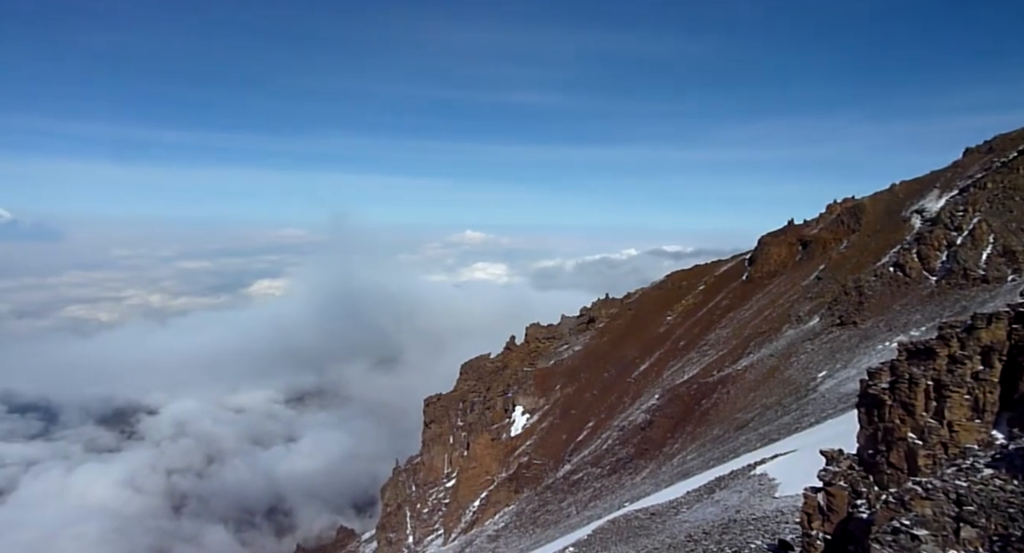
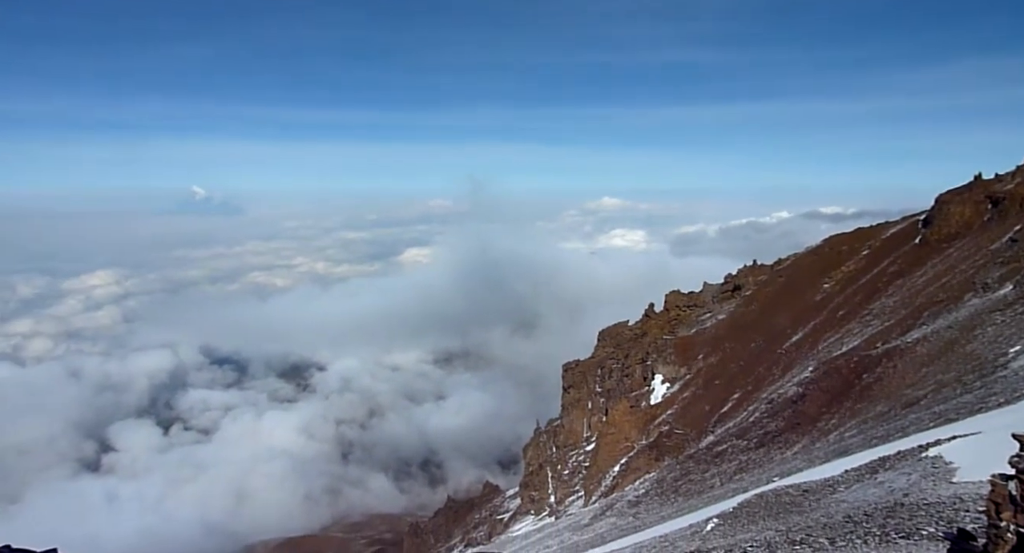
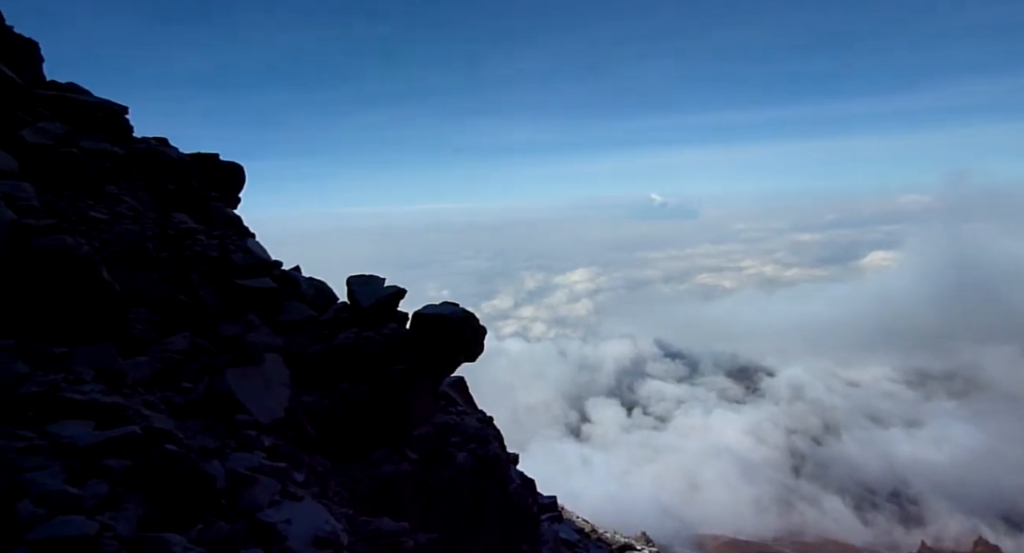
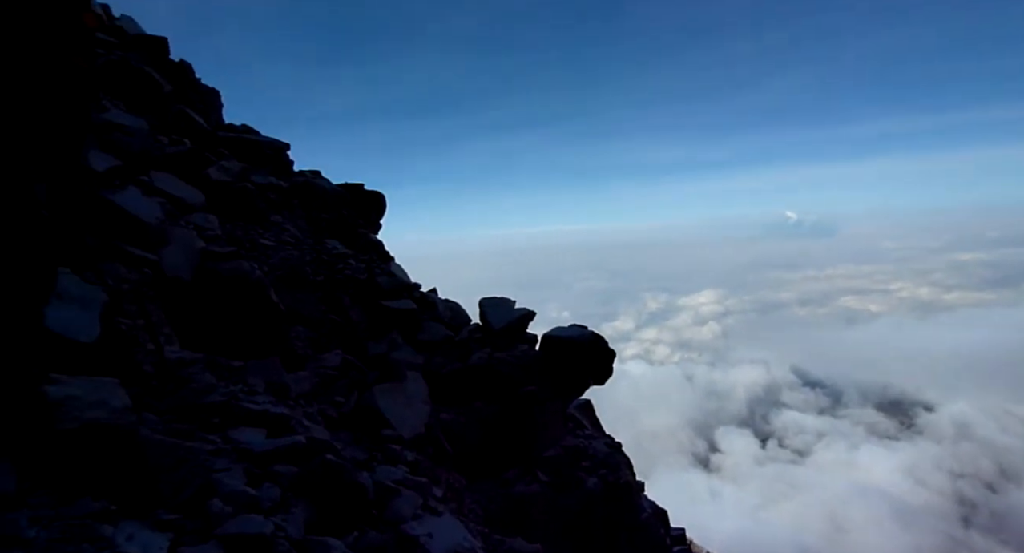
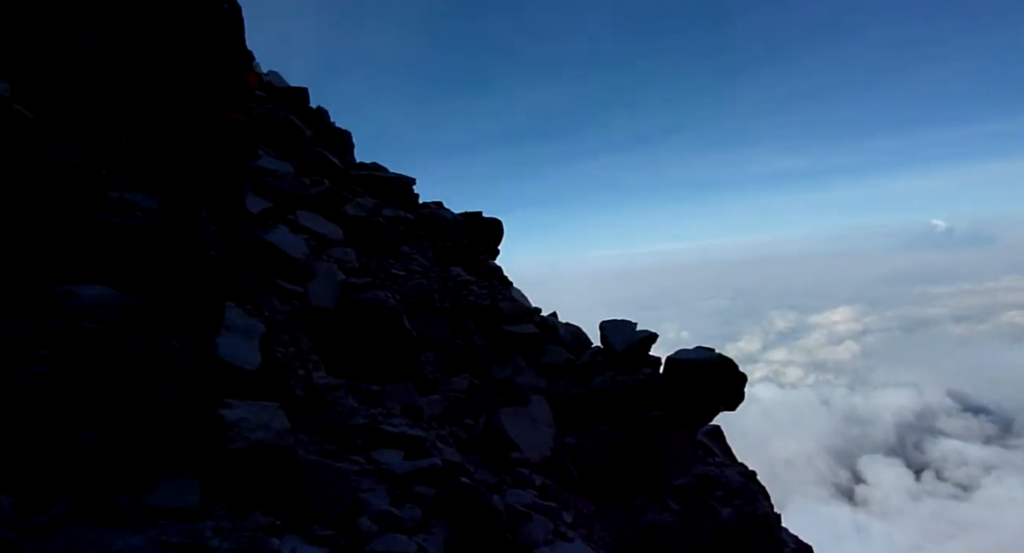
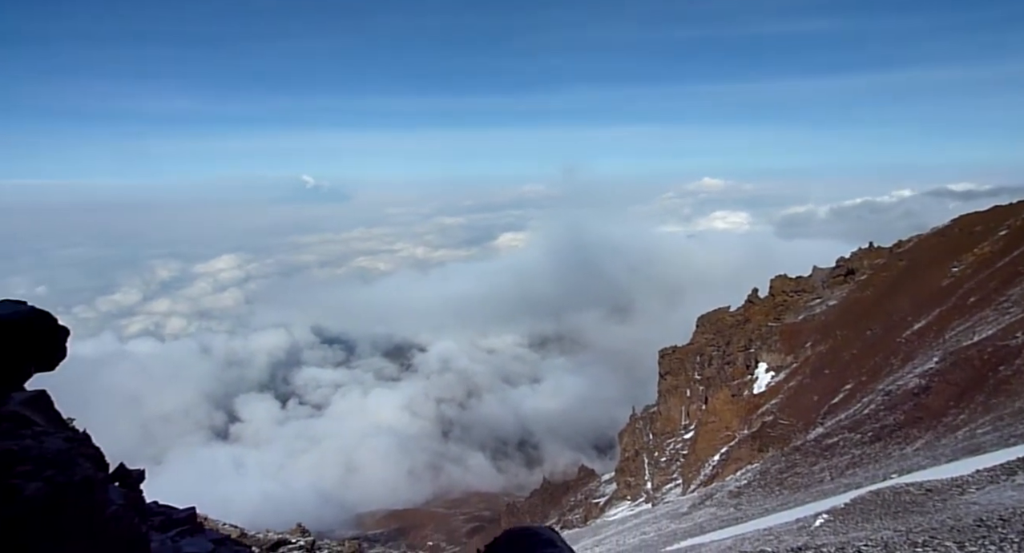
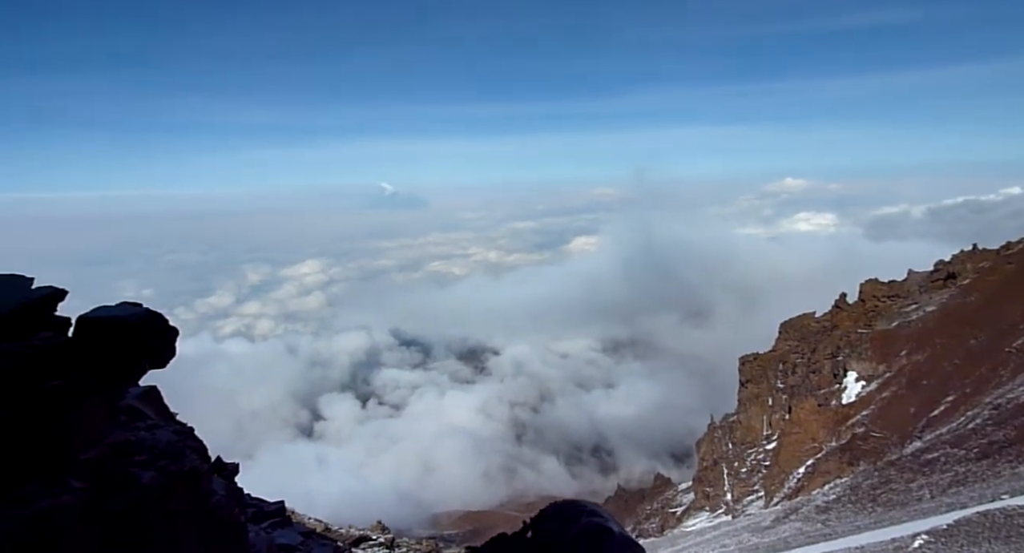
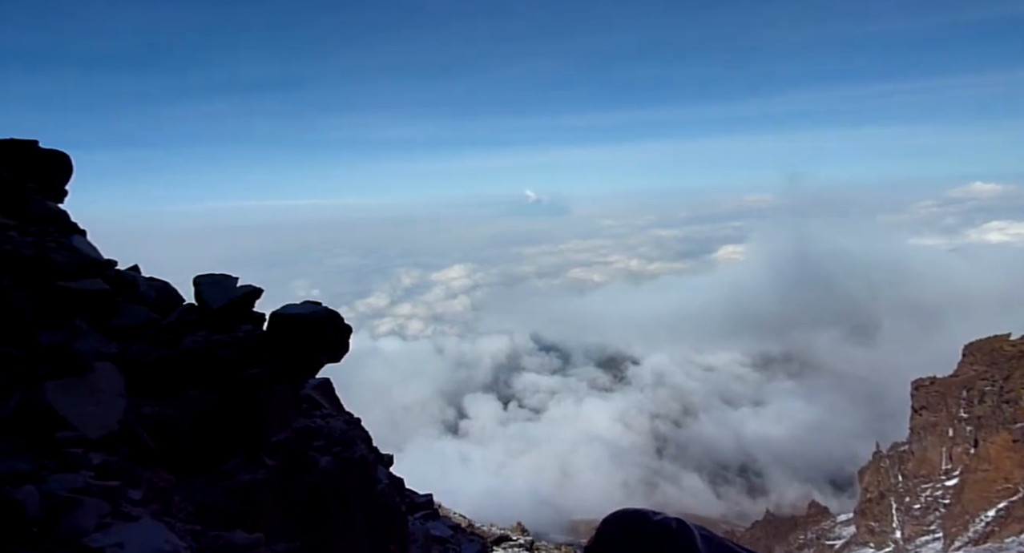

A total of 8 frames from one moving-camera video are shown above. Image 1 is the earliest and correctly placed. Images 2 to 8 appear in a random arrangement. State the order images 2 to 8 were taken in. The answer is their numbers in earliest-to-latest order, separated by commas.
2, 6, 7, 8, 3, 4, 5
